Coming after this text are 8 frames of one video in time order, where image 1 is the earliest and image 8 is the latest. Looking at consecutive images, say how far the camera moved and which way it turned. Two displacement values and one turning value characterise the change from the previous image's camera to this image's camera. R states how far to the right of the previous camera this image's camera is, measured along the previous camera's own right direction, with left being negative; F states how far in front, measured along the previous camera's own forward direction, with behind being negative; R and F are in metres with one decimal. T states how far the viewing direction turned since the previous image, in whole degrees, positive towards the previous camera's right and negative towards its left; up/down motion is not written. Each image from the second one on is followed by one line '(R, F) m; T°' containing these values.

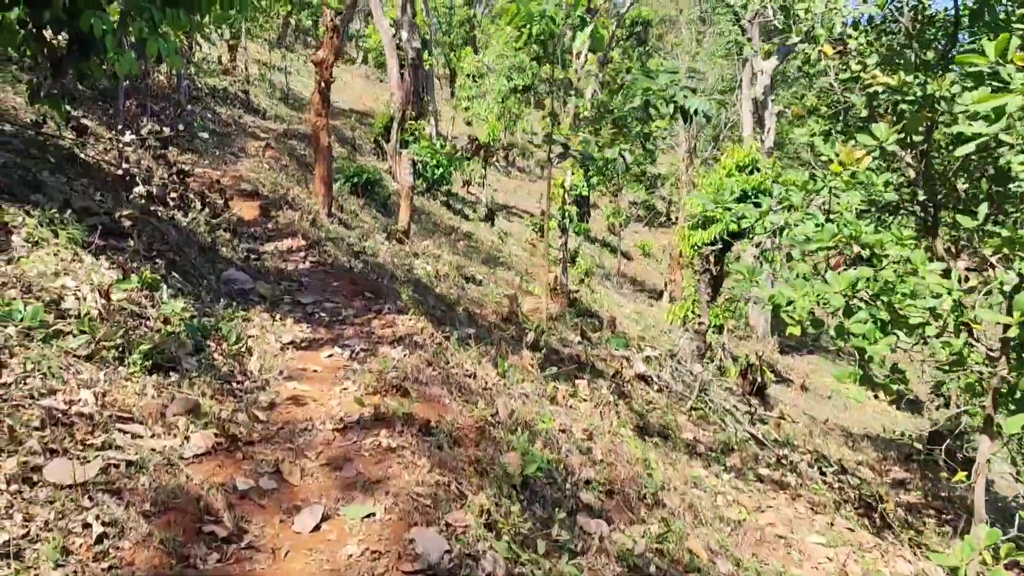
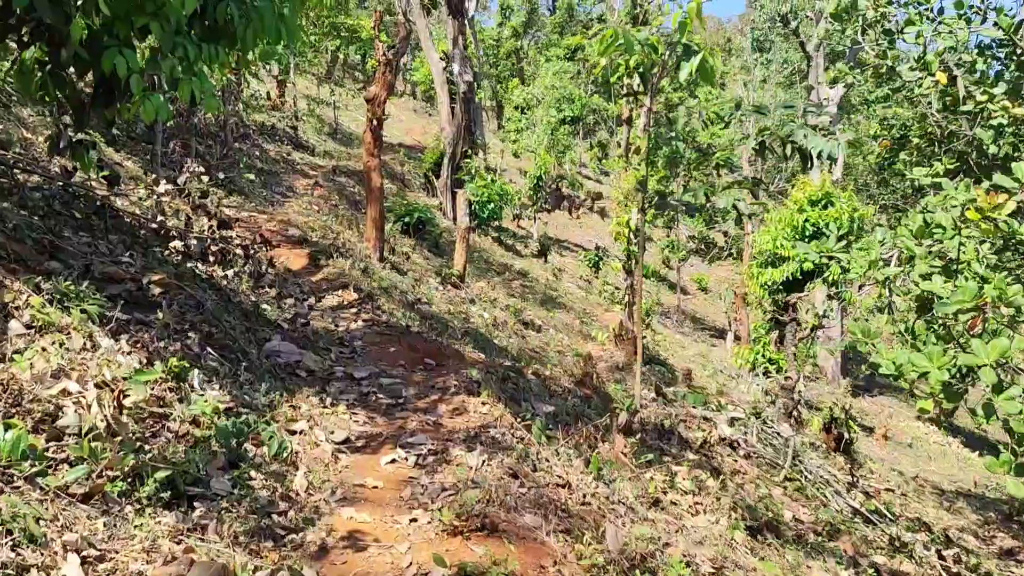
(-0.2, +0.7) m; -3°
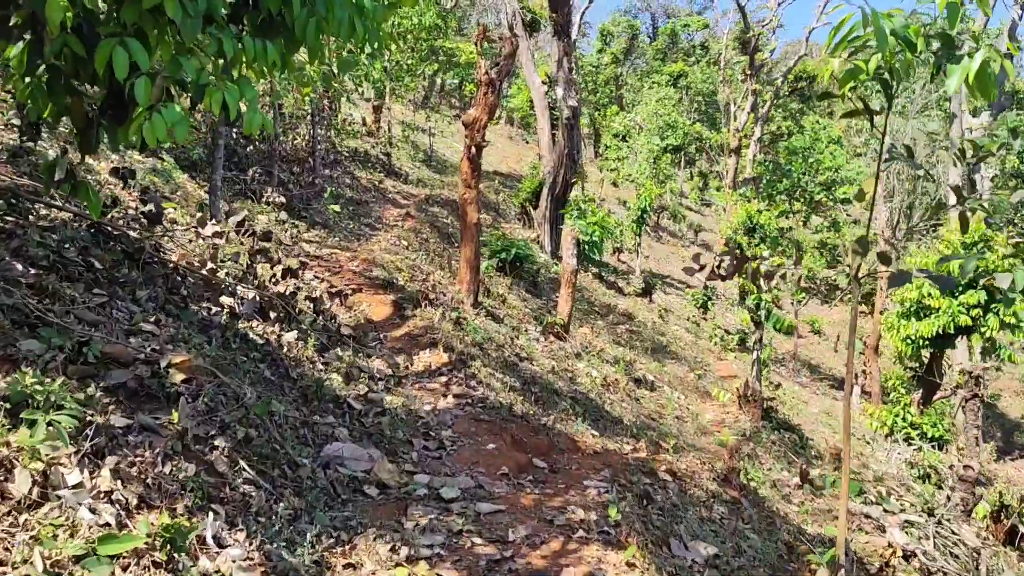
(-0.2, +1.1) m; -6°
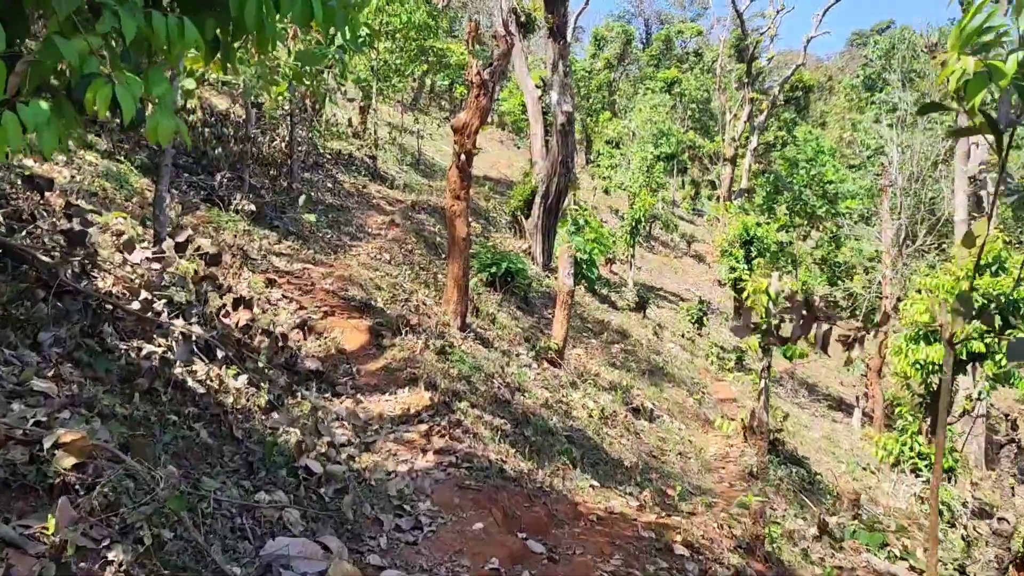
(0.0, +0.6) m; +1°
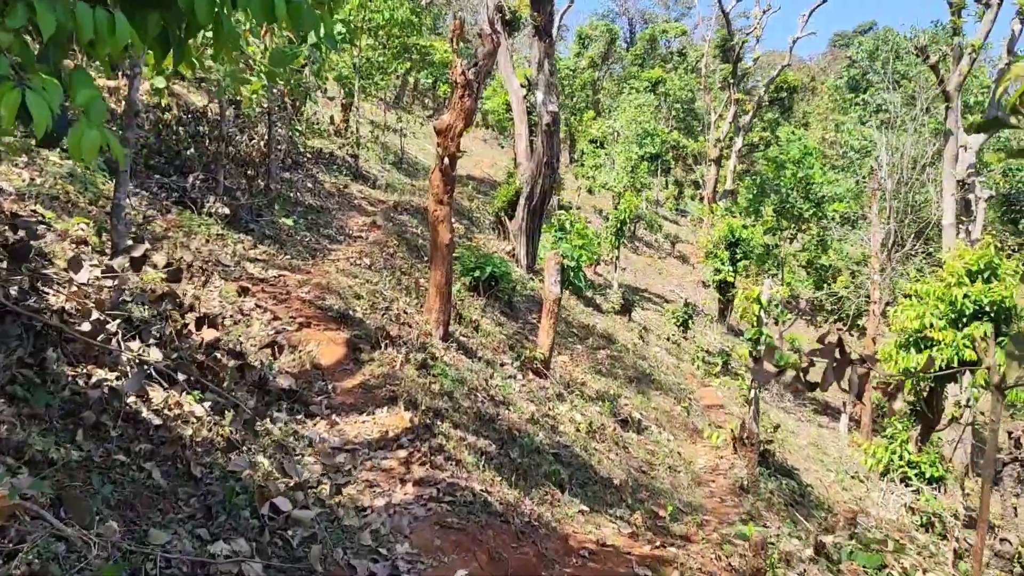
(0.0, +0.3) m; +1°
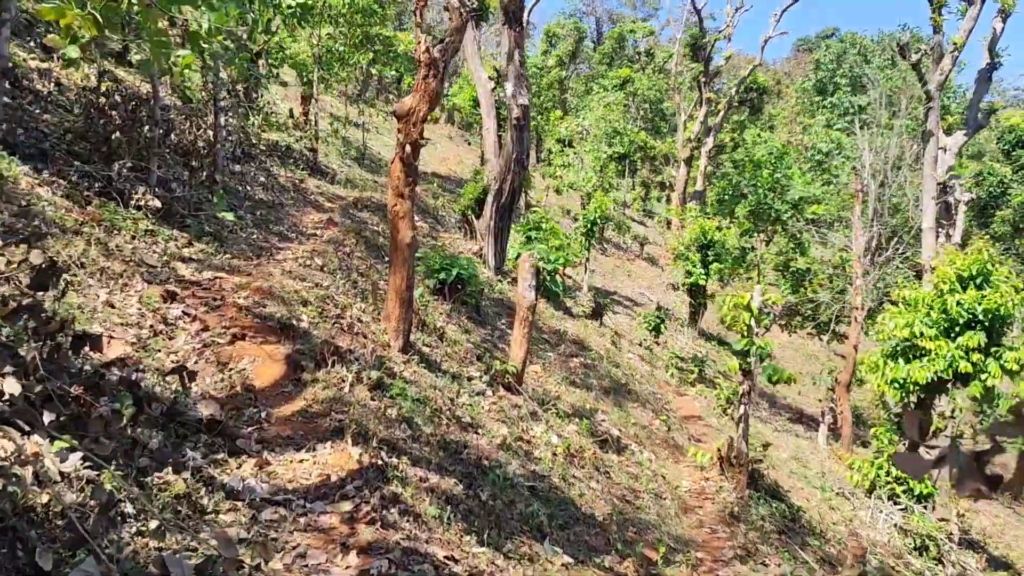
(0.0, +0.7) m; +2°
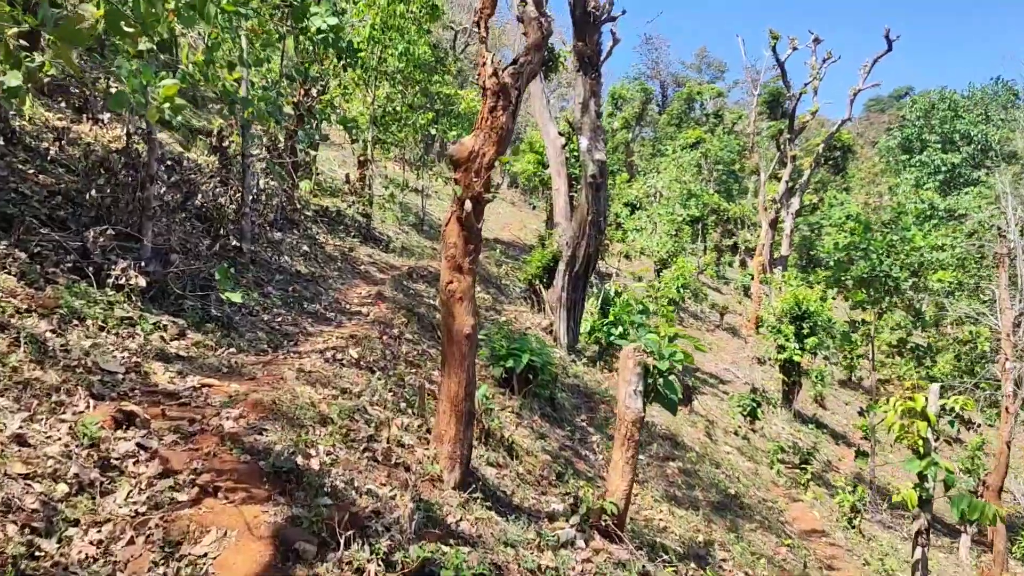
(-0.2, +1.6) m; -4°
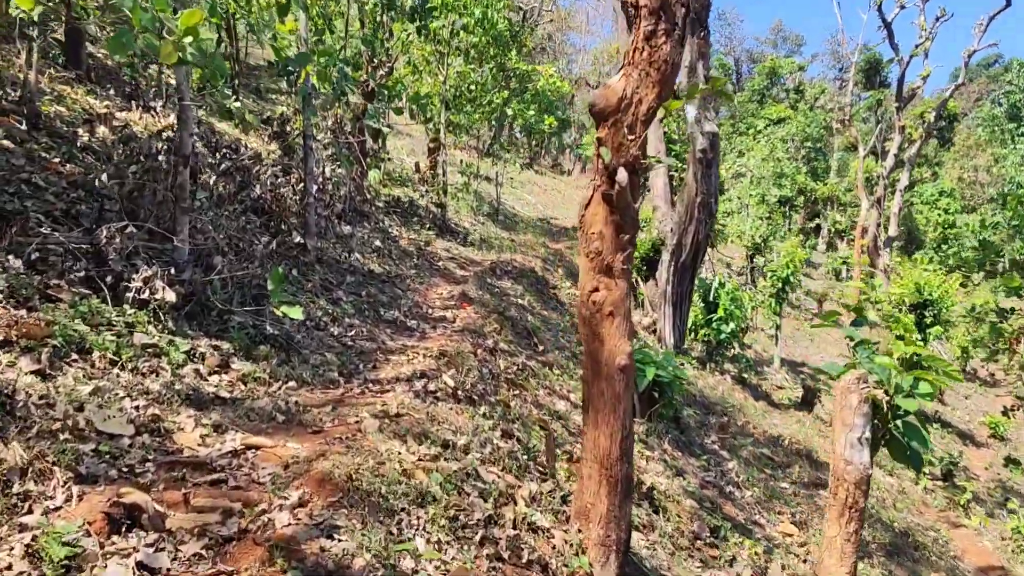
(-0.4, +1.3) m; -5°
